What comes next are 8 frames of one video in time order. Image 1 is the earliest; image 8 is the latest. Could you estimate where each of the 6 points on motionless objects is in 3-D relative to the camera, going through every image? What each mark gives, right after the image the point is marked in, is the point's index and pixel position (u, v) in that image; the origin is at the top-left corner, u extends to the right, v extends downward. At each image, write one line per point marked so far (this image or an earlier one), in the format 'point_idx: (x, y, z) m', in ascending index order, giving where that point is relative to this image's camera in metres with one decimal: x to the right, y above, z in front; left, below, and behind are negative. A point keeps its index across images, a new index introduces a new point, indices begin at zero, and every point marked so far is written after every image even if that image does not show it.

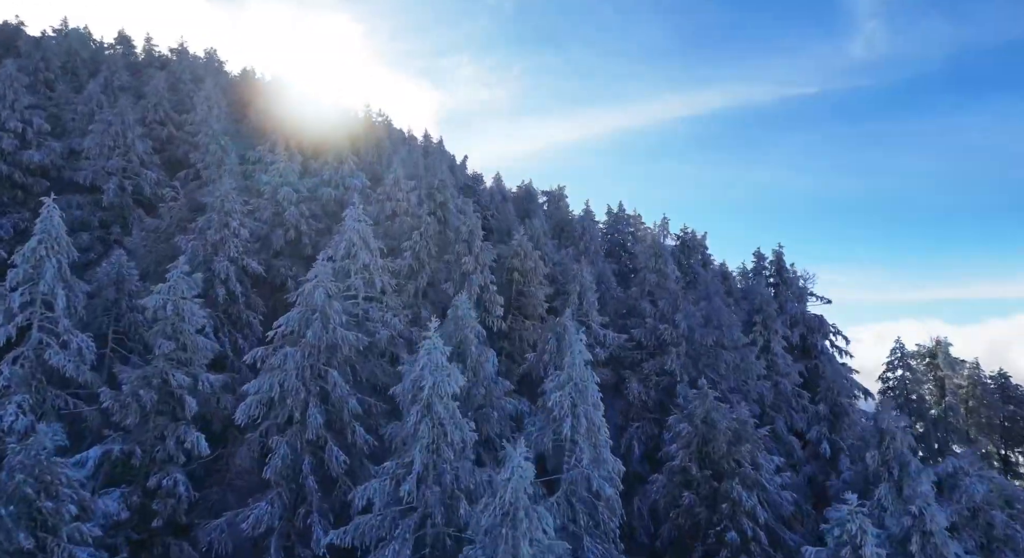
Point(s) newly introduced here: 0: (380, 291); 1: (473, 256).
0: (-3.8, -0.3, +18.3) m
1: (-1.2, +0.7, +19.5) m
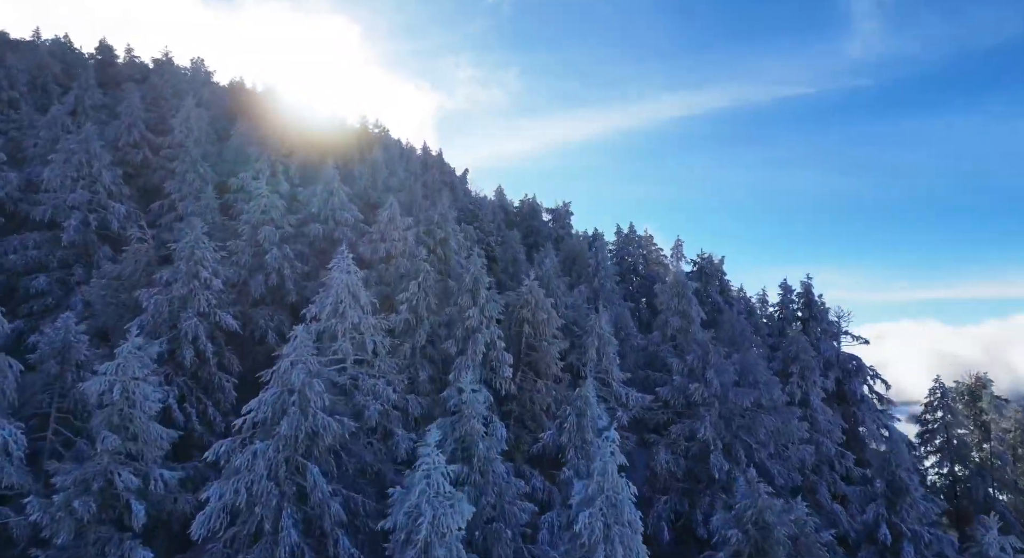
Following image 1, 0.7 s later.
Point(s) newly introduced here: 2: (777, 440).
0: (-3.5, -1.9, +15.9) m
1: (-0.9, -0.8, +17.1) m
2: (+7.7, -4.7, +18.4) m
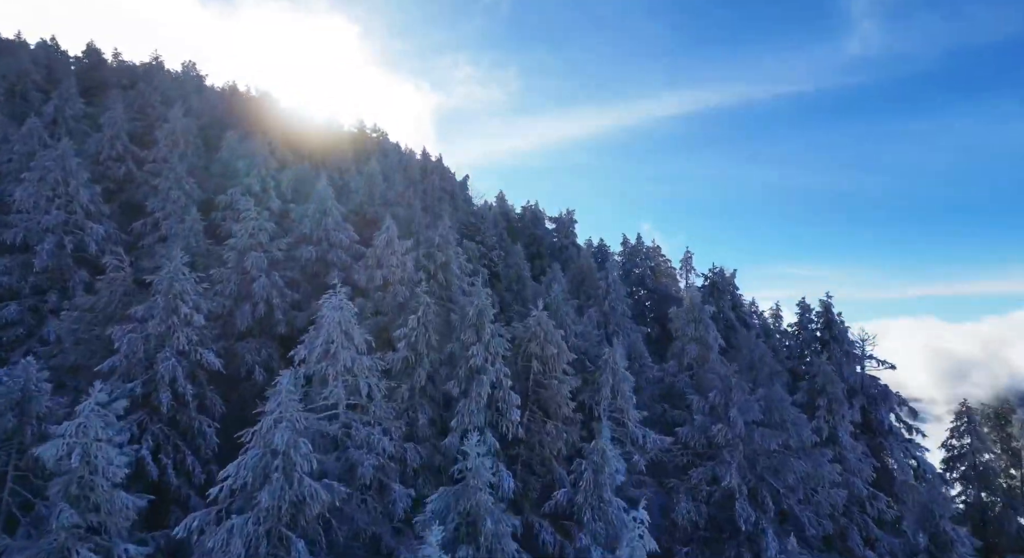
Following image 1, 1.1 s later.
0: (-3.3, -2.7, +14.4) m
1: (-0.7, -1.7, +15.6) m
2: (+7.9, -5.5, +17.0) m
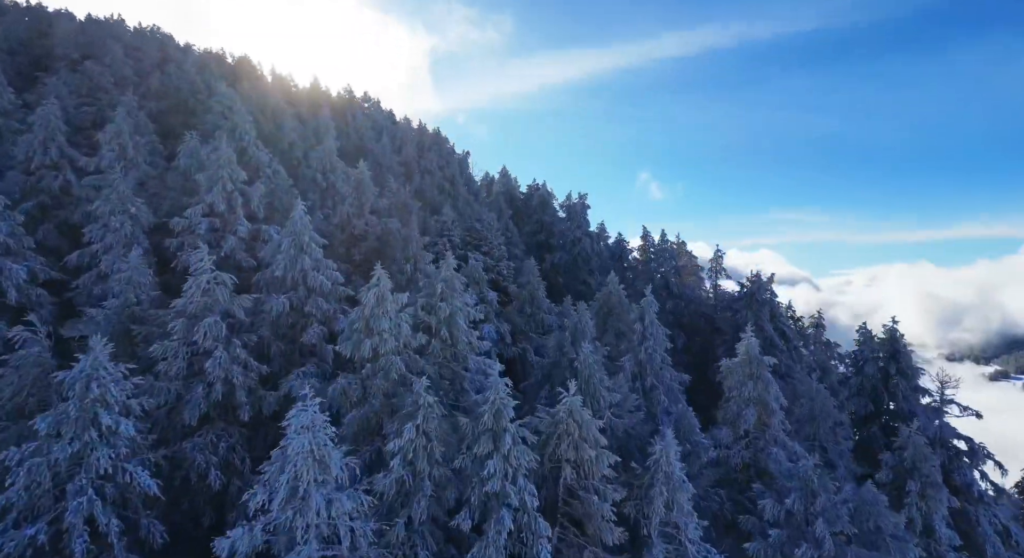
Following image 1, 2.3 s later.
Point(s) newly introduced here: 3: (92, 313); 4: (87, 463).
0: (-2.8, -4.6, +10.8) m
1: (-0.2, -3.4, +11.9) m
2: (+8.5, -7.1, +13.5) m
3: (-10.0, -0.8, +14.9) m
4: (-7.6, -3.3, +11.3) m
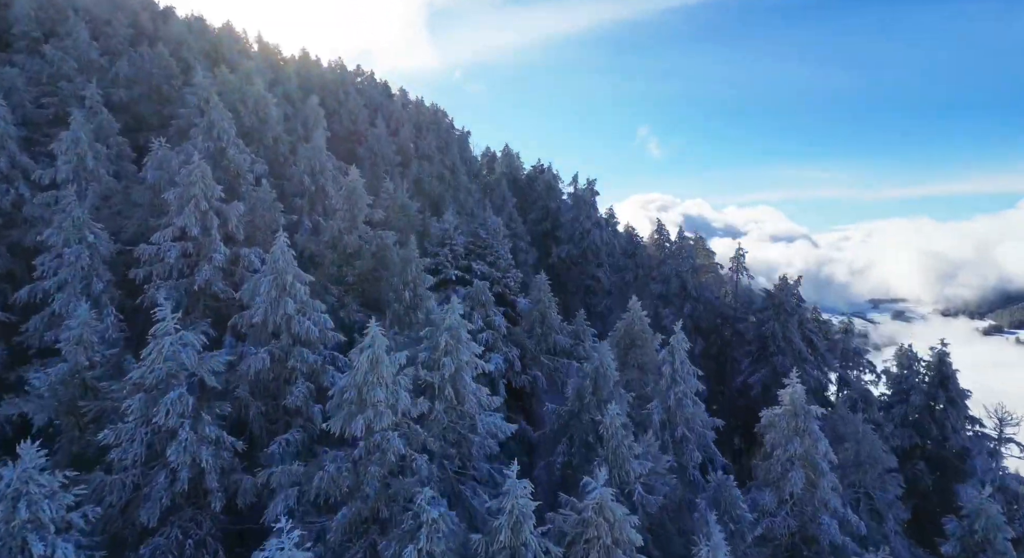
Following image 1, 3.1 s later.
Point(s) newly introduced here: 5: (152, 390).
0: (-2.4, -6.0, +8.8) m
1: (+0.2, -4.8, +9.8) m
2: (+8.9, -8.4, +11.7) m
3: (-9.6, -2.0, +12.7) m
4: (-7.3, -4.8, +9.2) m
5: (-6.9, -2.1, +12.1) m
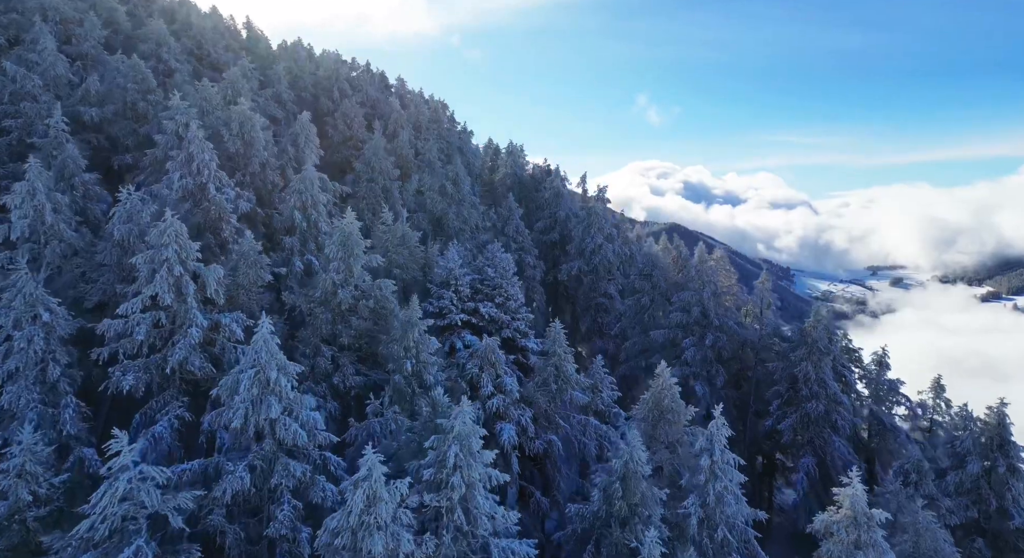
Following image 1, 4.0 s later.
0: (-2.0, -8.2, +6.9) m
1: (+0.6, -6.9, +7.9) m
2: (+9.3, -10.4, +9.9) m
3: (-9.3, -4.1, +10.7) m
4: (-6.9, -7.0, +7.3) m
5: (-6.5, -4.2, +10.0) m
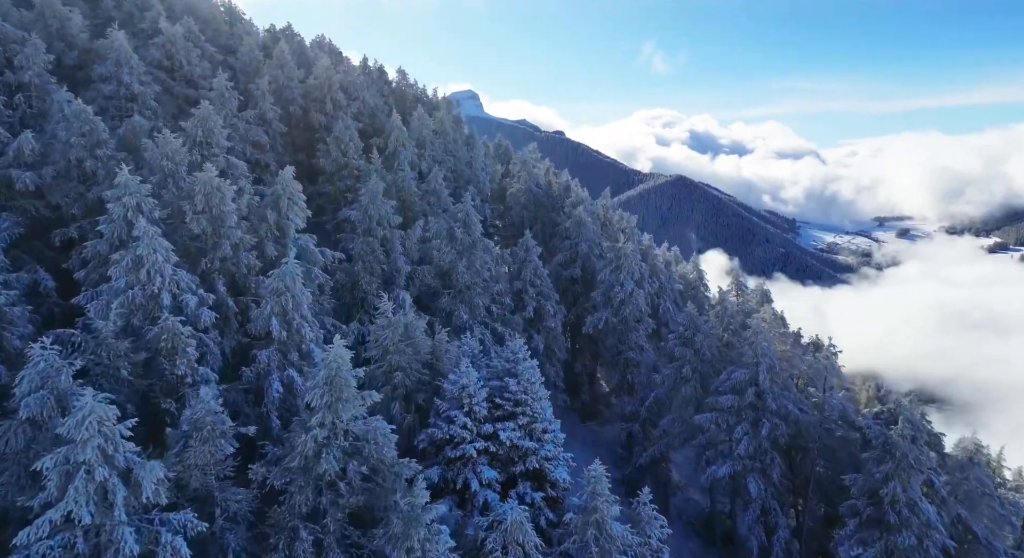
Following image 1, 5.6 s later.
0: (-1.3, -12.6, +3.2) m
1: (+1.3, -11.2, +4.1) m
2: (+10.0, -14.5, +6.2) m
3: (-8.5, -8.3, +6.8) m
4: (-6.2, -11.3, +3.6) m
5: (-5.8, -8.4, +6.1) m
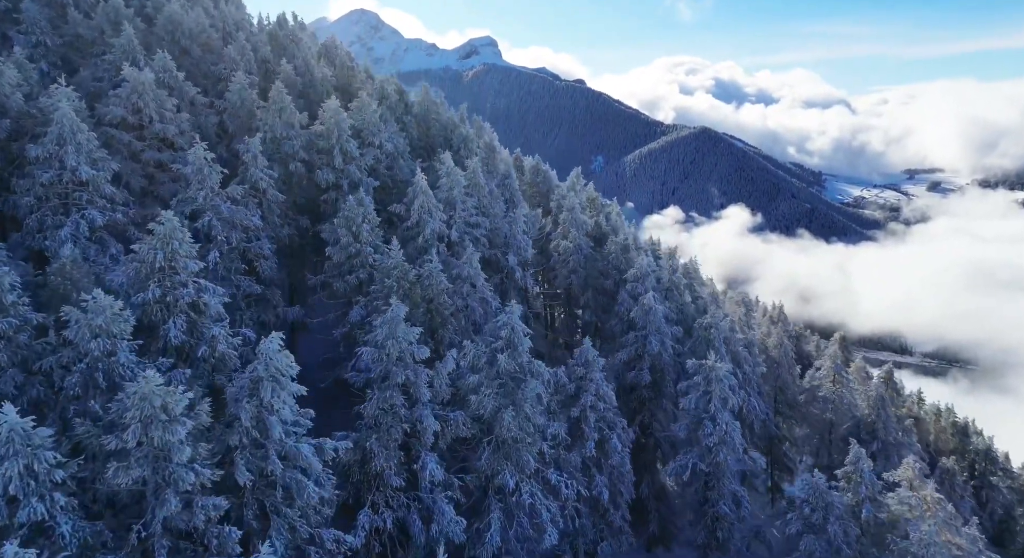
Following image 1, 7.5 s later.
0: (-0.1, -19.2, -3.0) m
1: (+2.6, -17.8, -2.2) m
2: (+11.4, -21.0, -0.3) m
3: (-7.2, -14.8, +0.6) m
4: (-4.9, -18.0, -2.5) m
5: (-4.5, -14.9, -0.1) m
